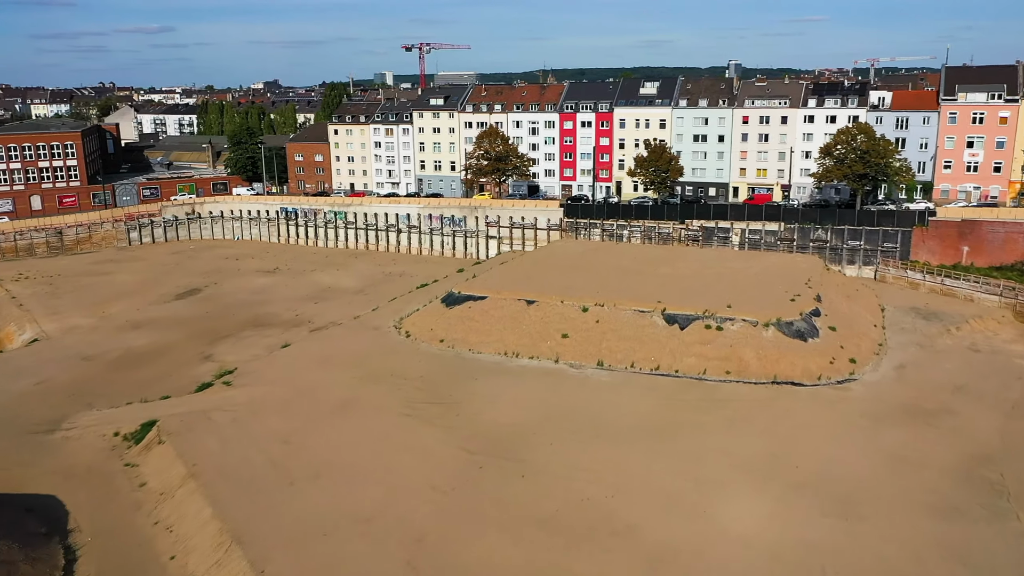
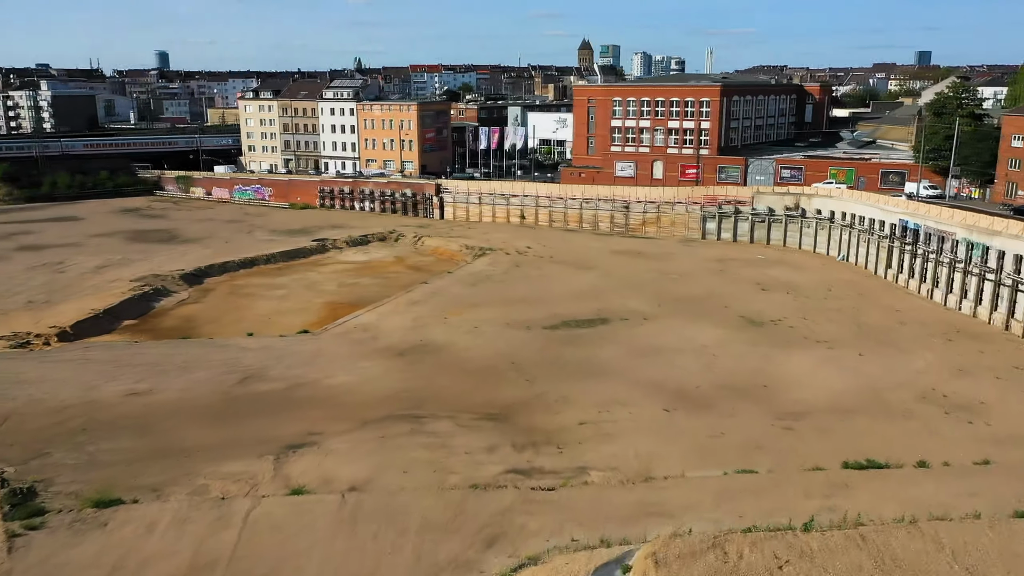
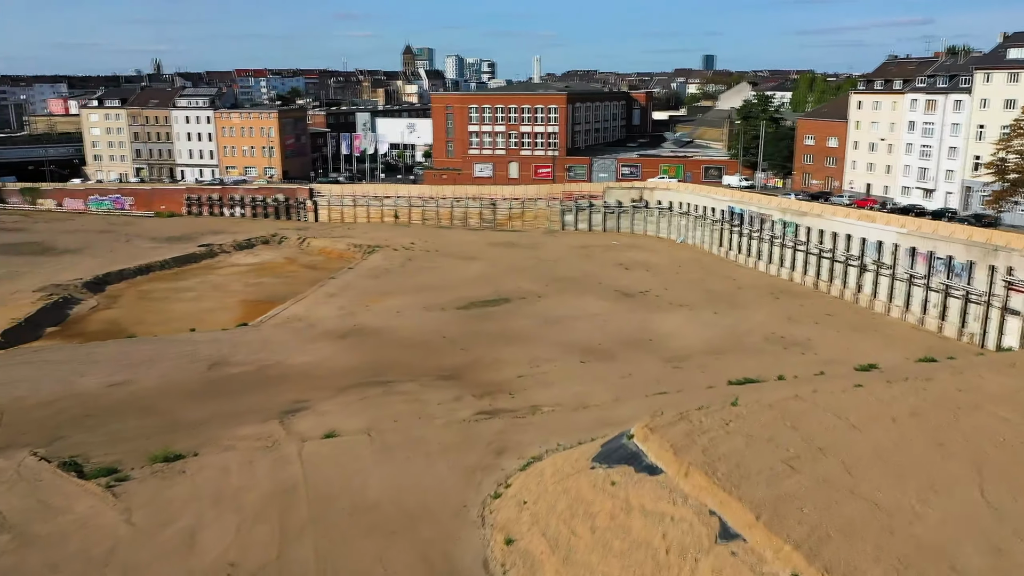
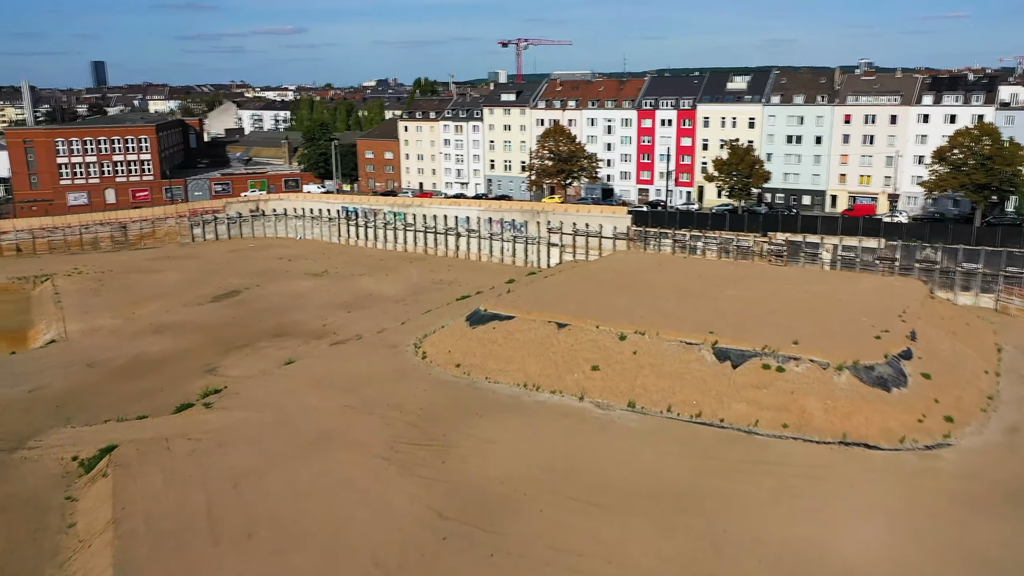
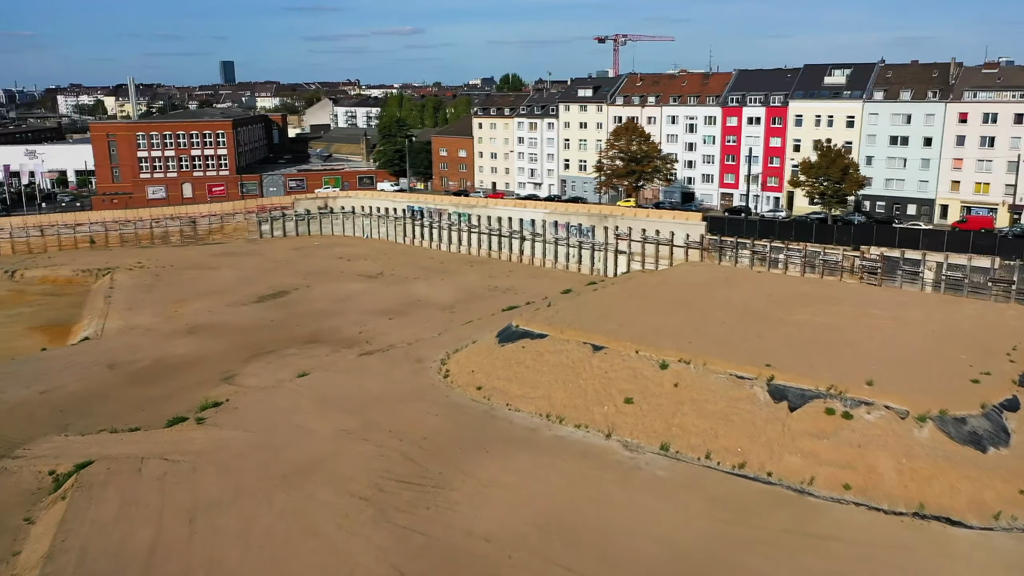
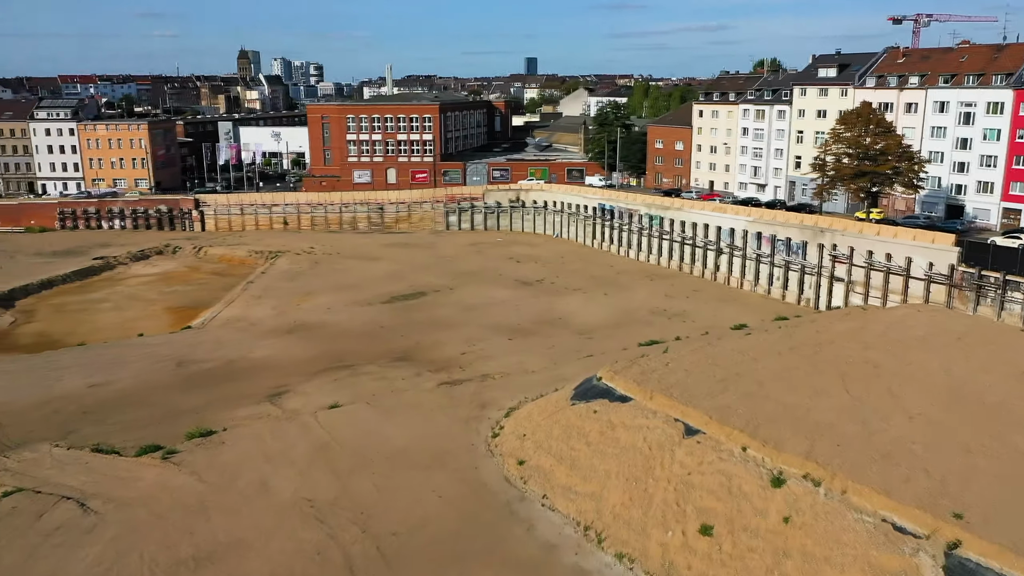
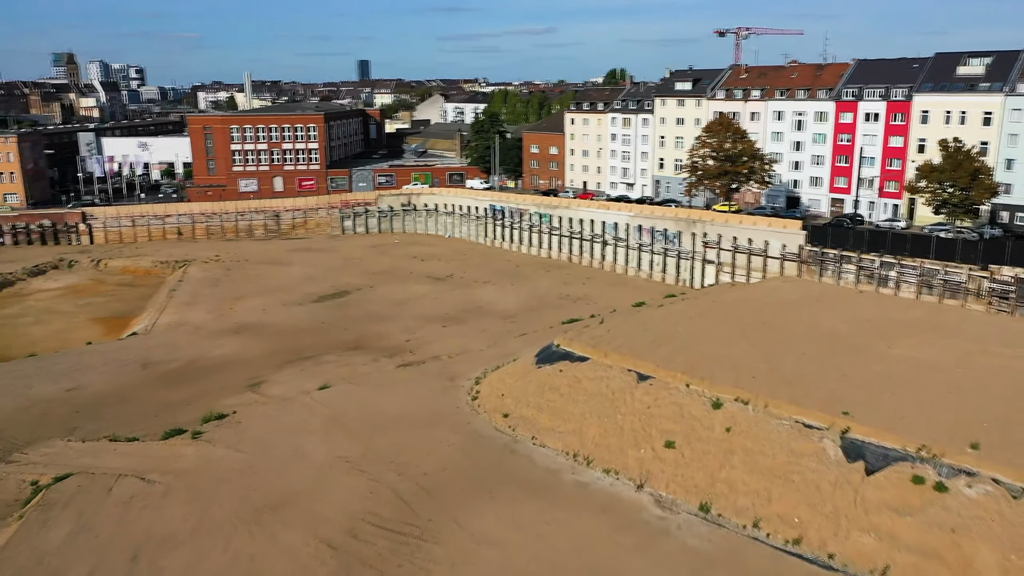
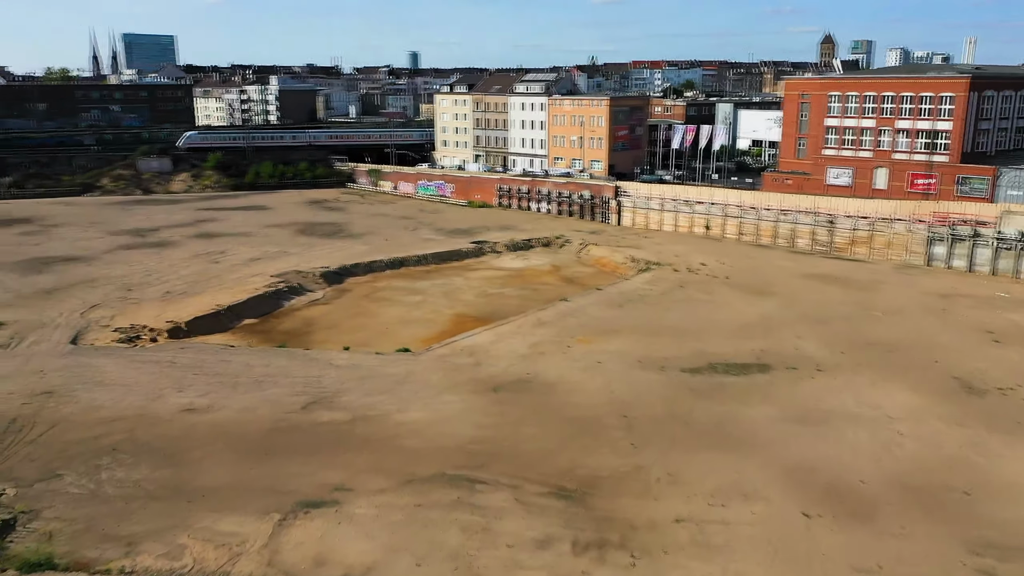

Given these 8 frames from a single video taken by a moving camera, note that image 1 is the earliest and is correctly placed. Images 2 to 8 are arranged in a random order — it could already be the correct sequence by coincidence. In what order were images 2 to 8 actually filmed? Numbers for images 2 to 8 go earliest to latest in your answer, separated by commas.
4, 5, 7, 6, 3, 2, 8
